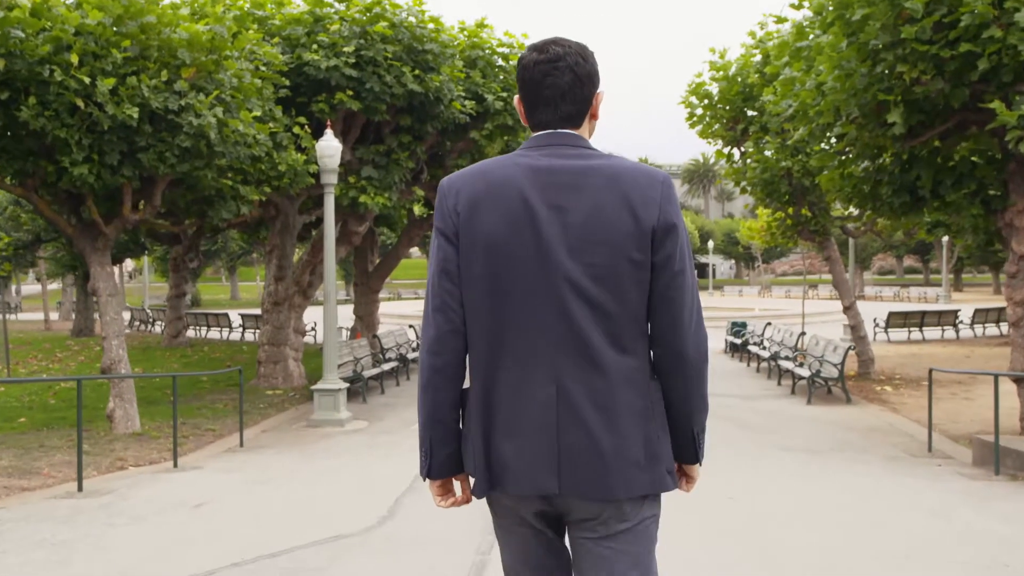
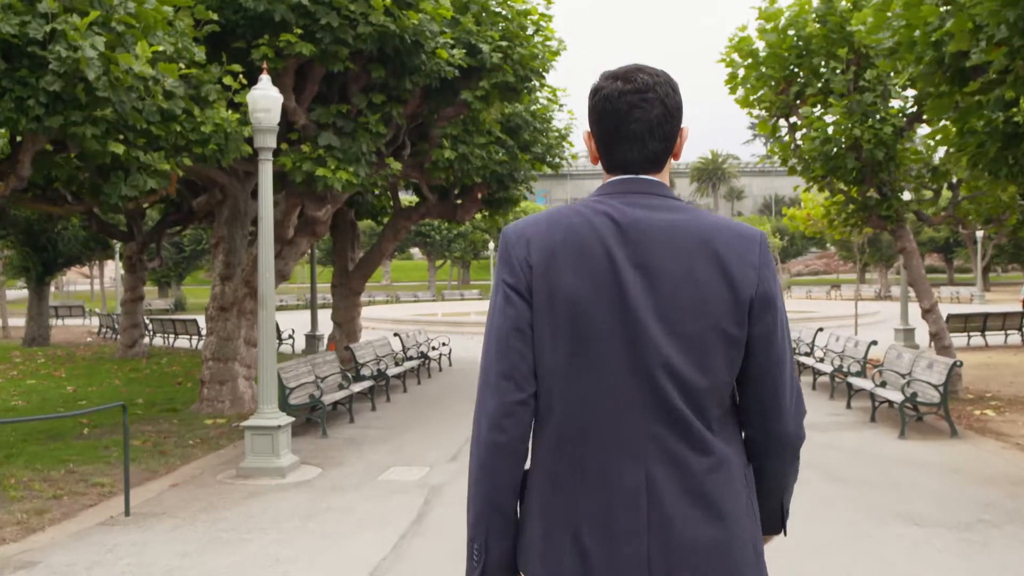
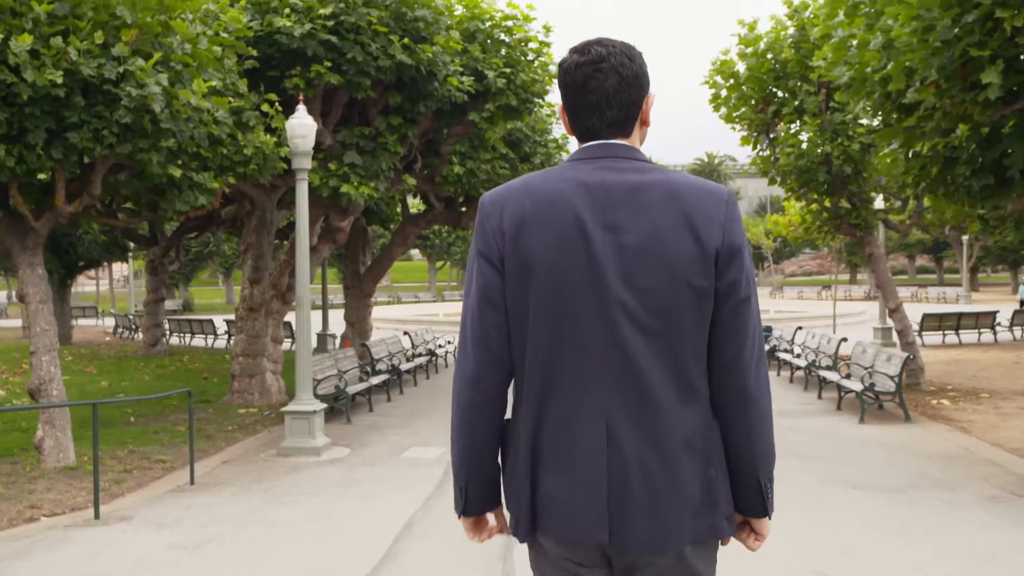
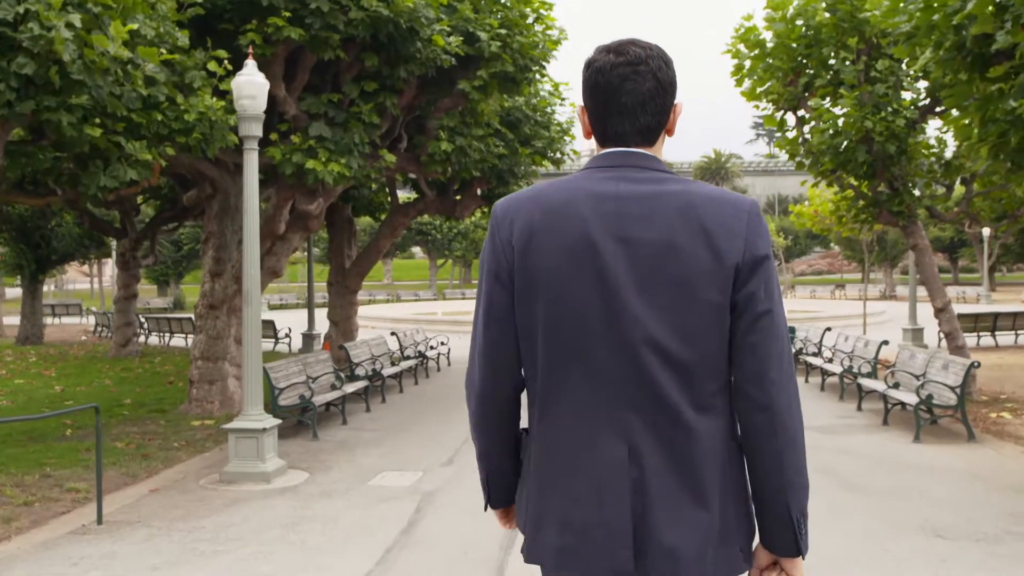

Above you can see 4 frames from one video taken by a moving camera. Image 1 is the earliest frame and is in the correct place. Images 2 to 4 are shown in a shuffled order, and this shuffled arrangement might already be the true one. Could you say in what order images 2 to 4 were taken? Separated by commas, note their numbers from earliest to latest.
3, 2, 4
